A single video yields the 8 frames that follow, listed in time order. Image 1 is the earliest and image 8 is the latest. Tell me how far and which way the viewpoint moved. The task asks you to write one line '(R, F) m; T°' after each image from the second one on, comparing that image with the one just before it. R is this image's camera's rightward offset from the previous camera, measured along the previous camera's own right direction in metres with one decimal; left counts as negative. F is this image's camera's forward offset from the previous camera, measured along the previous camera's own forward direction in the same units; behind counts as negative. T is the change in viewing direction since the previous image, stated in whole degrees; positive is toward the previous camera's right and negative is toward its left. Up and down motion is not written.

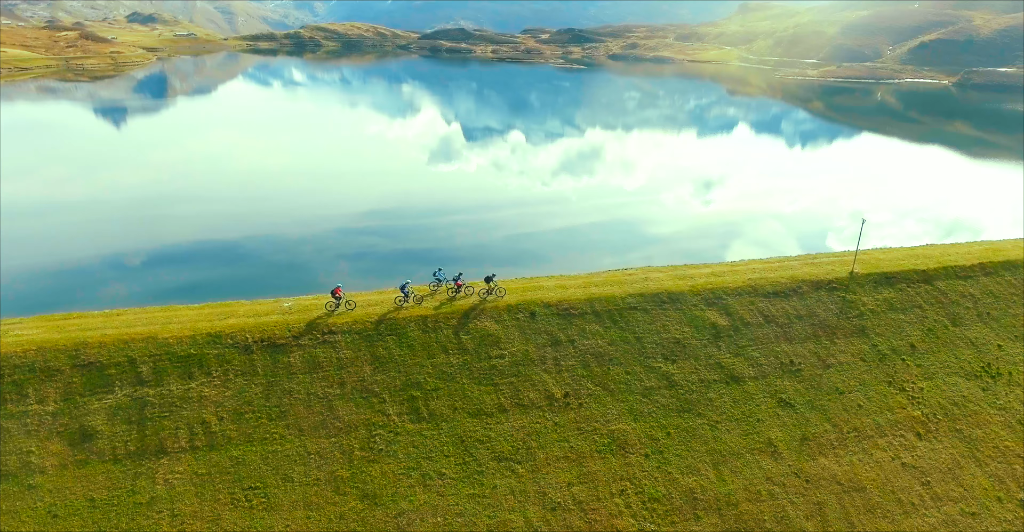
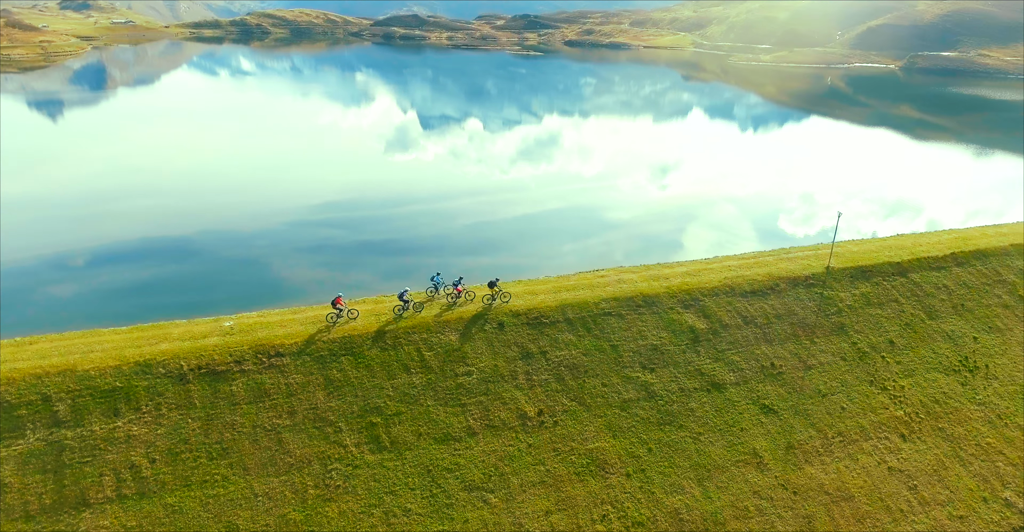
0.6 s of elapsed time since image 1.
(-0.2, +3.4) m; +4°
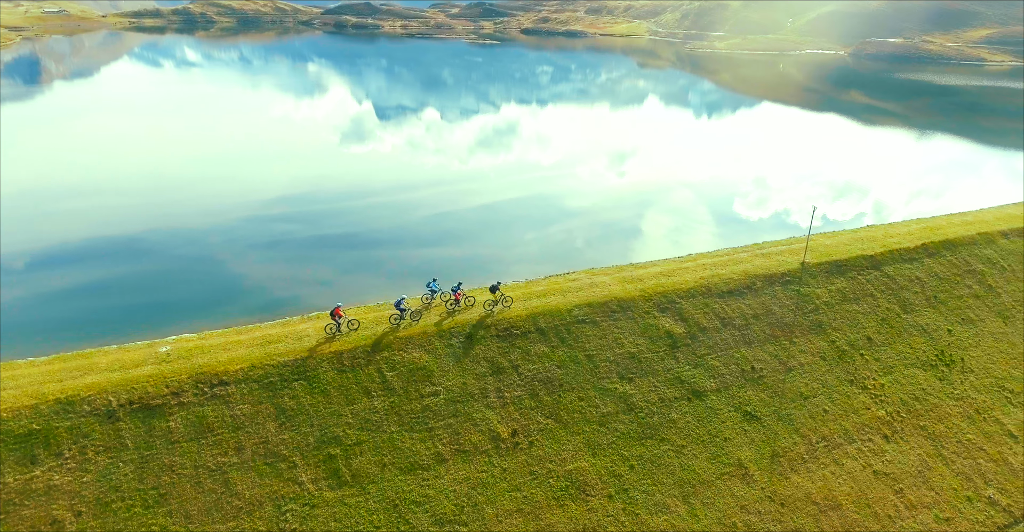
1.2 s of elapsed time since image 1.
(-0.3, +2.9) m; +4°
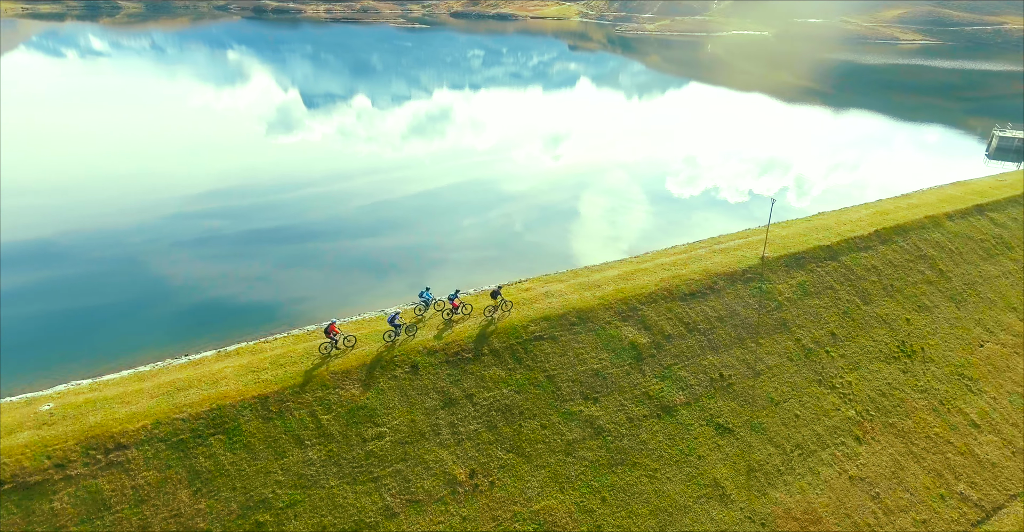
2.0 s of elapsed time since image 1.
(-0.3, +4.1) m; +6°
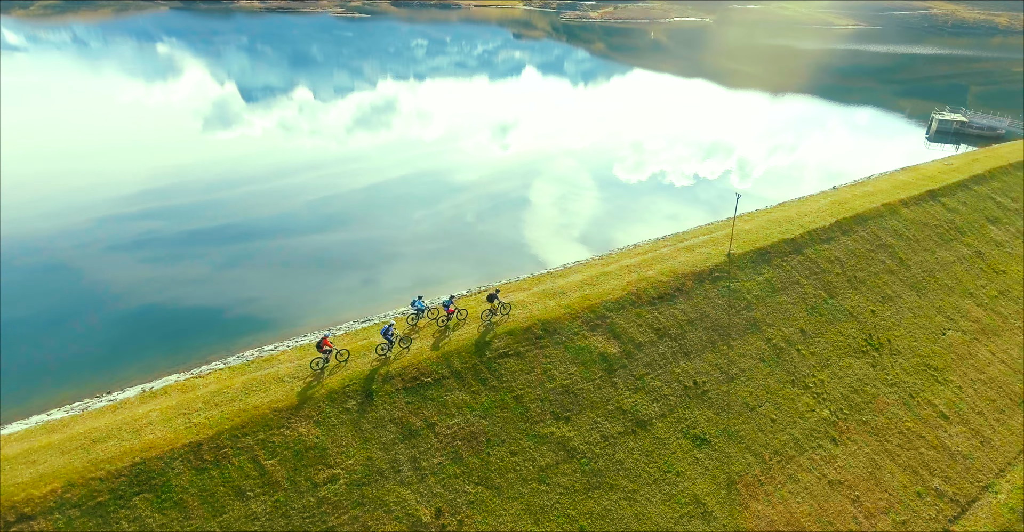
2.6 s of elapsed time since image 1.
(-0.3, +2.8) m; +4°
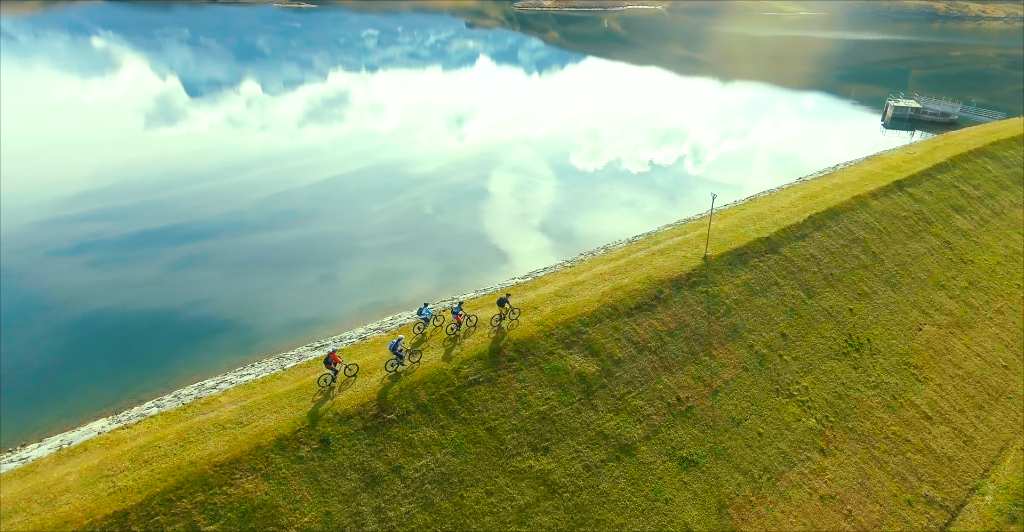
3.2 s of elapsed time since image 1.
(-0.3, +3.1) m; +4°
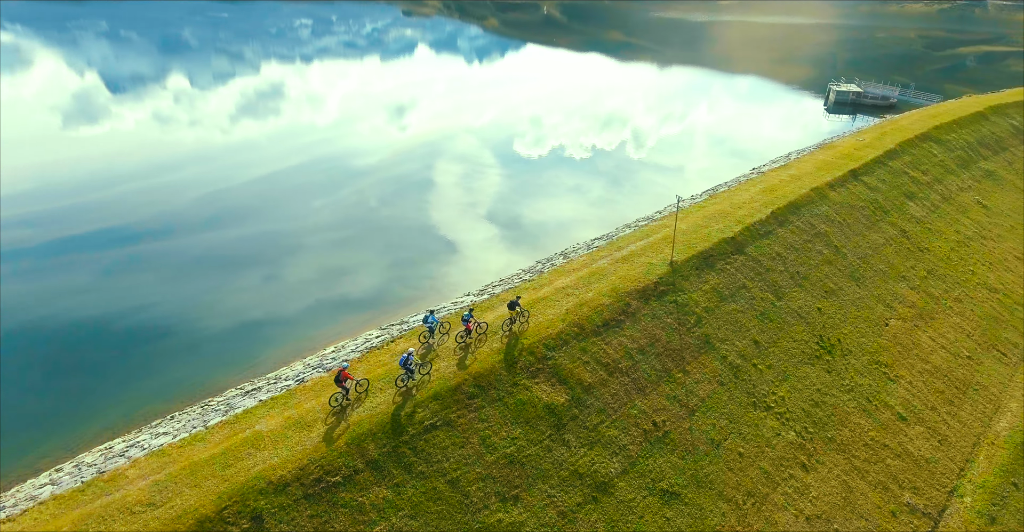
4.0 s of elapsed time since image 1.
(-0.2, +3.6) m; +5°
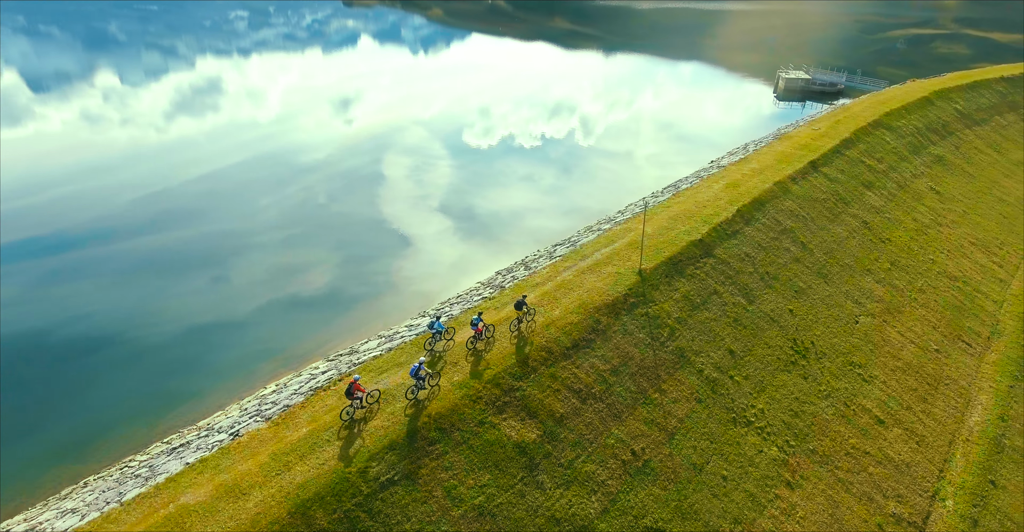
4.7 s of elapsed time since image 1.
(-0.2, +3.1) m; +4°
